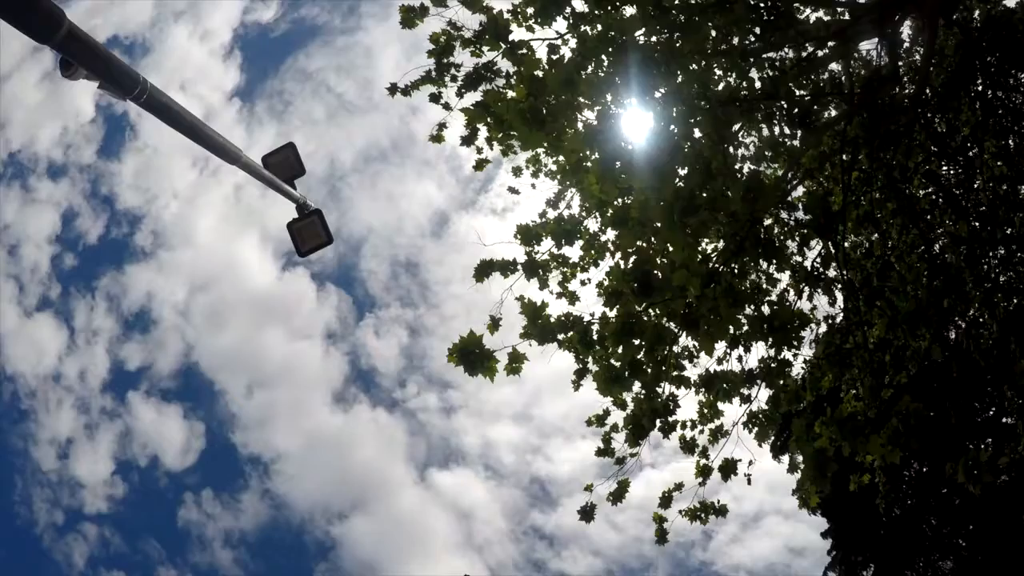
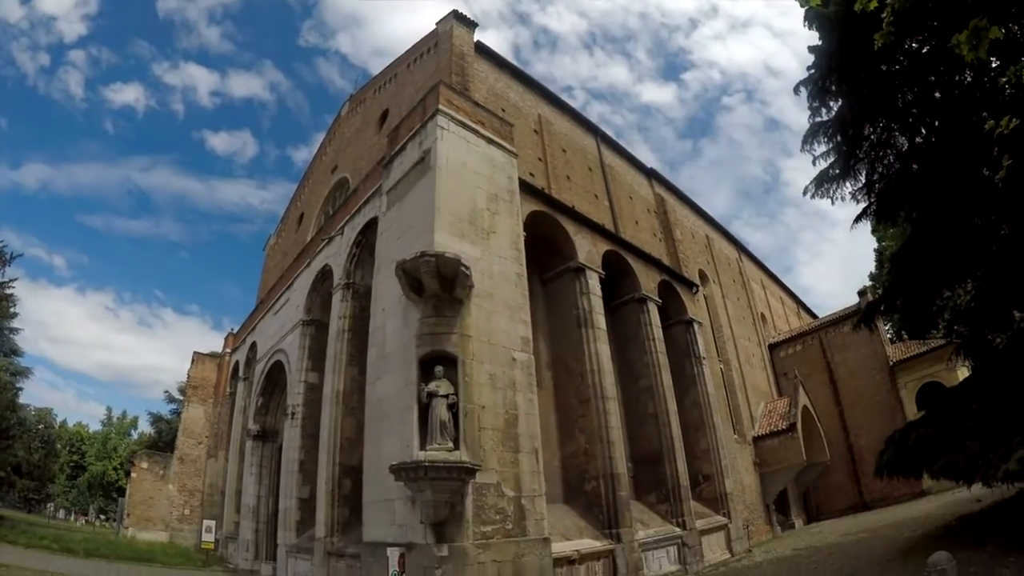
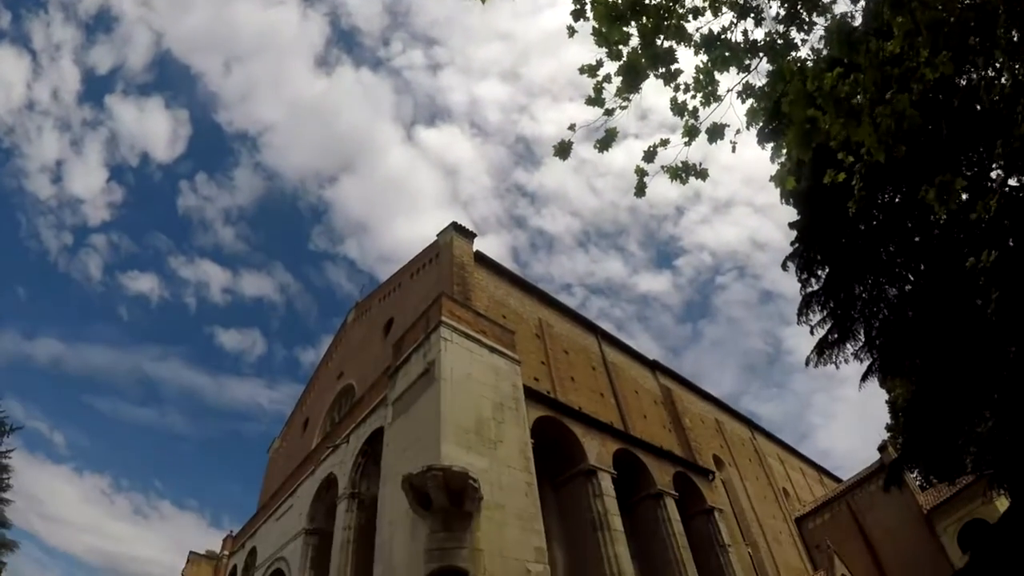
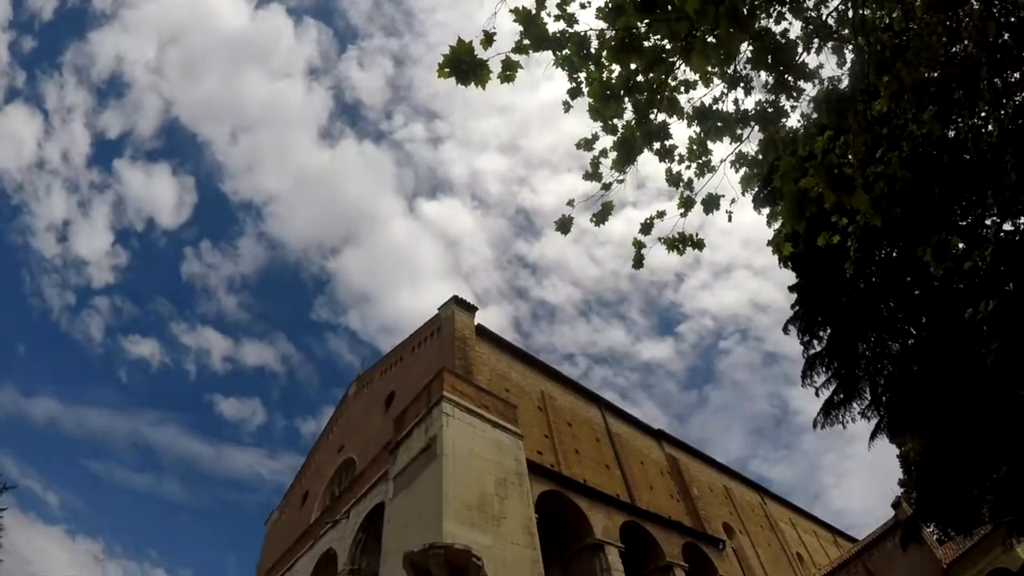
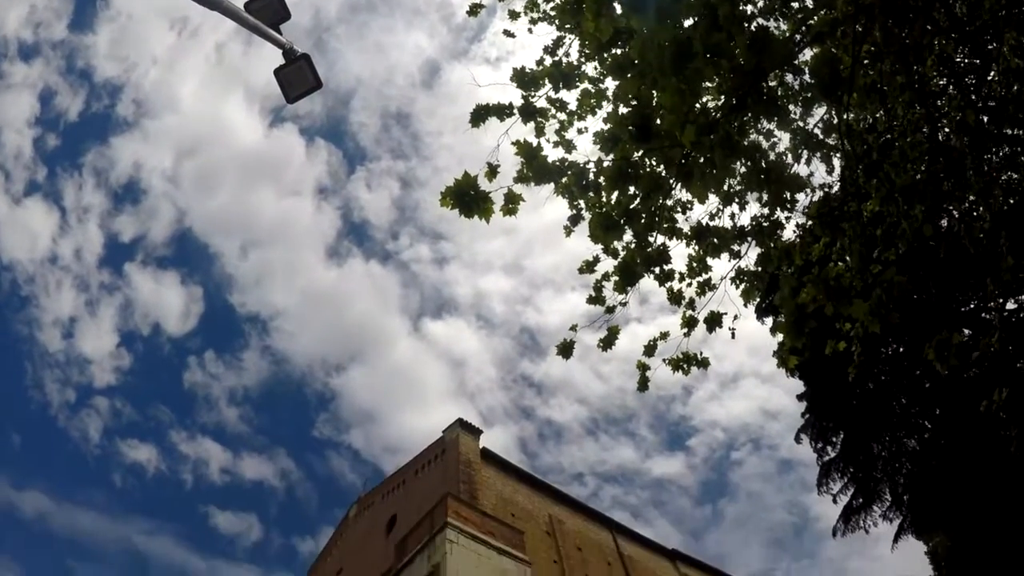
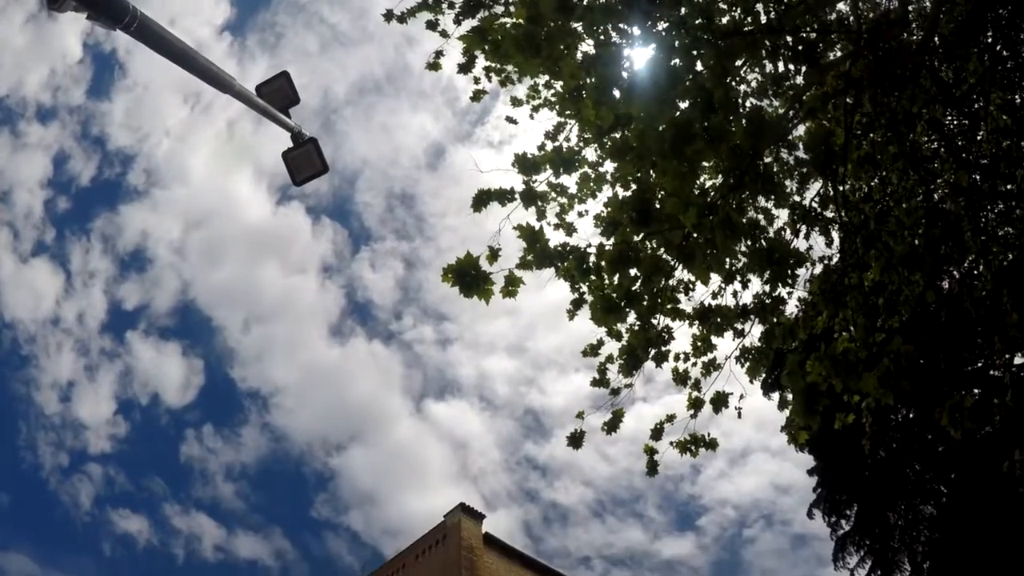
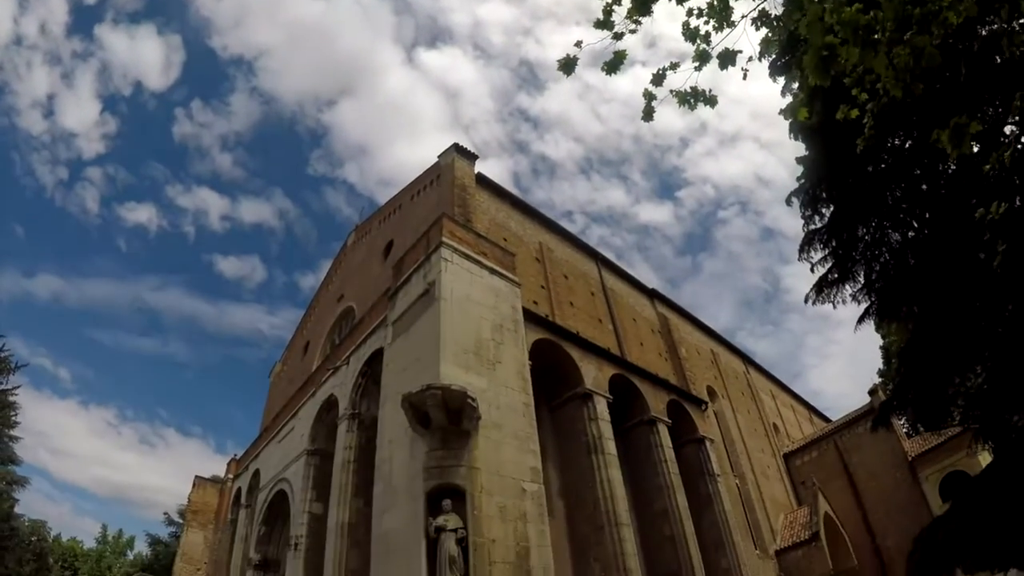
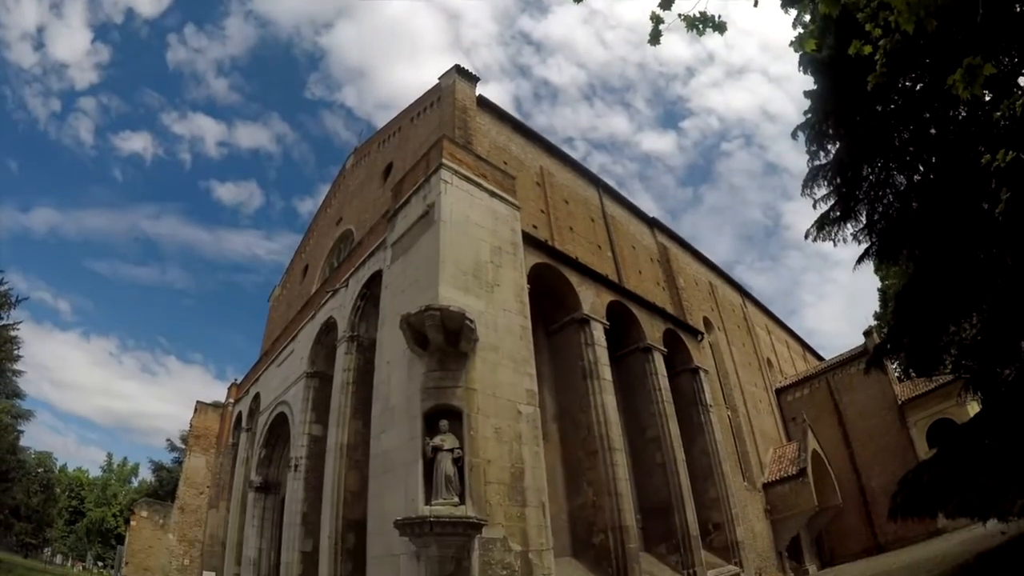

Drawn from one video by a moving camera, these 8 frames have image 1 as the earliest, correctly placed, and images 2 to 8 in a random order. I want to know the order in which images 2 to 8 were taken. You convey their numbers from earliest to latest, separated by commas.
6, 5, 4, 3, 7, 8, 2
